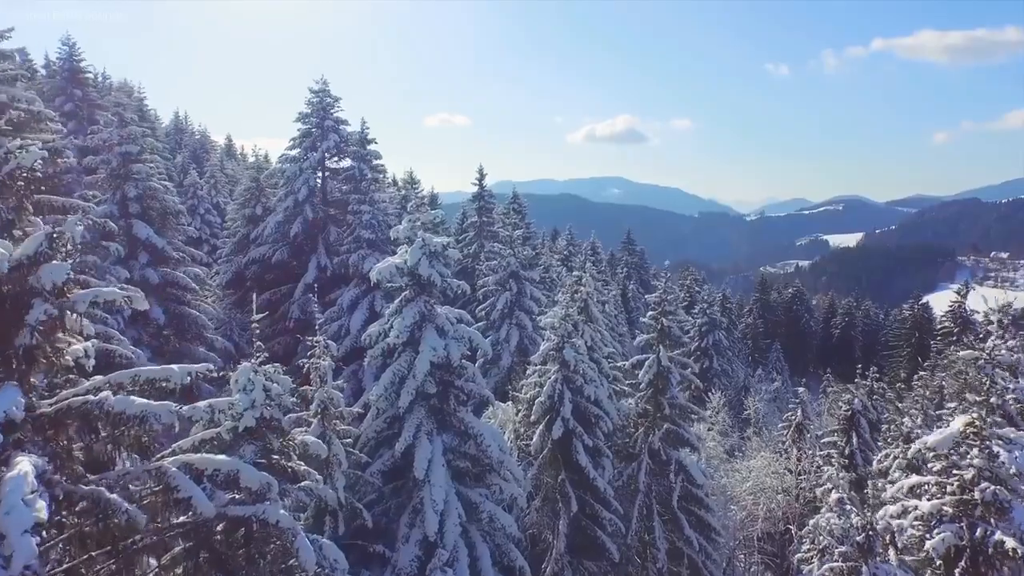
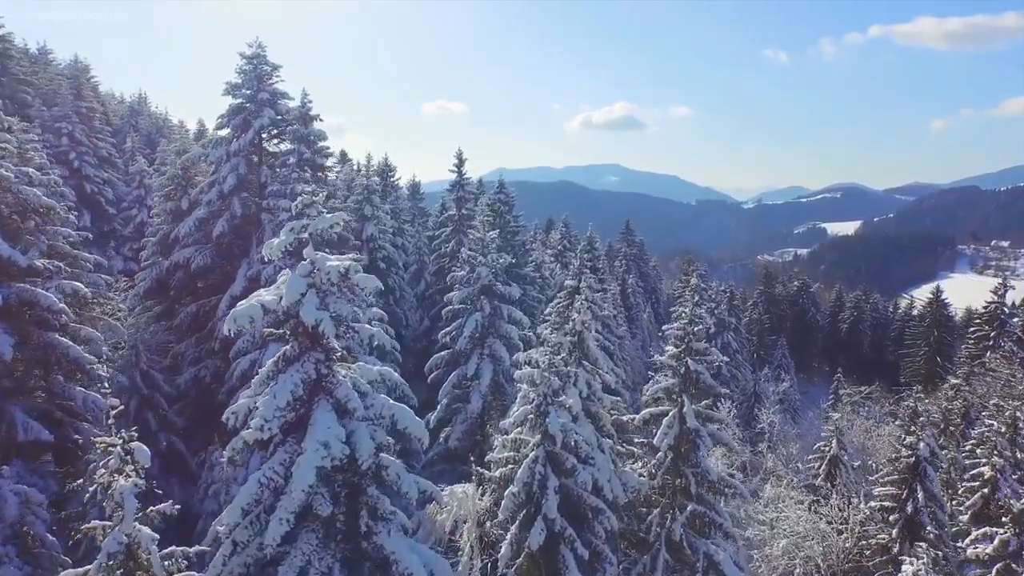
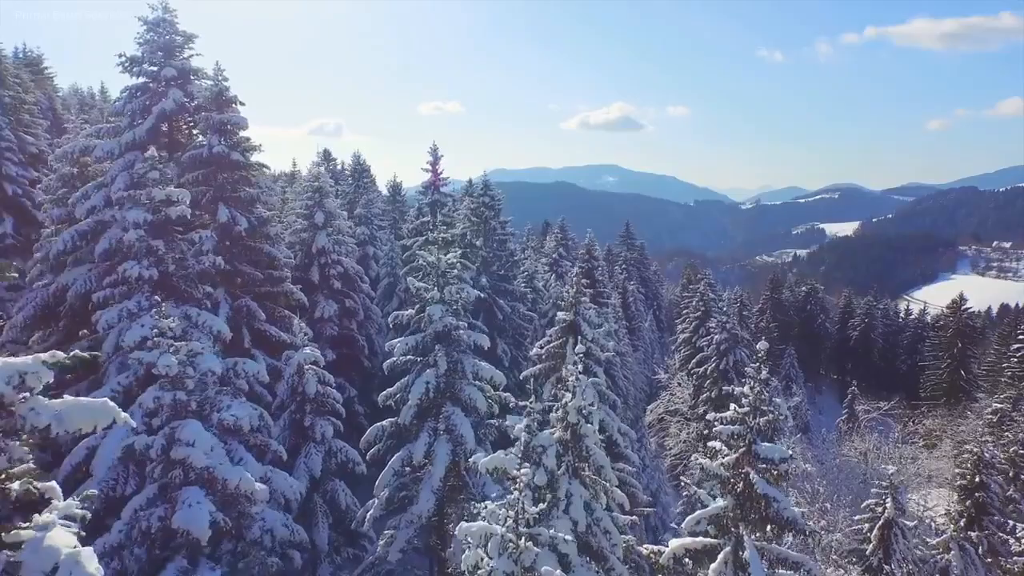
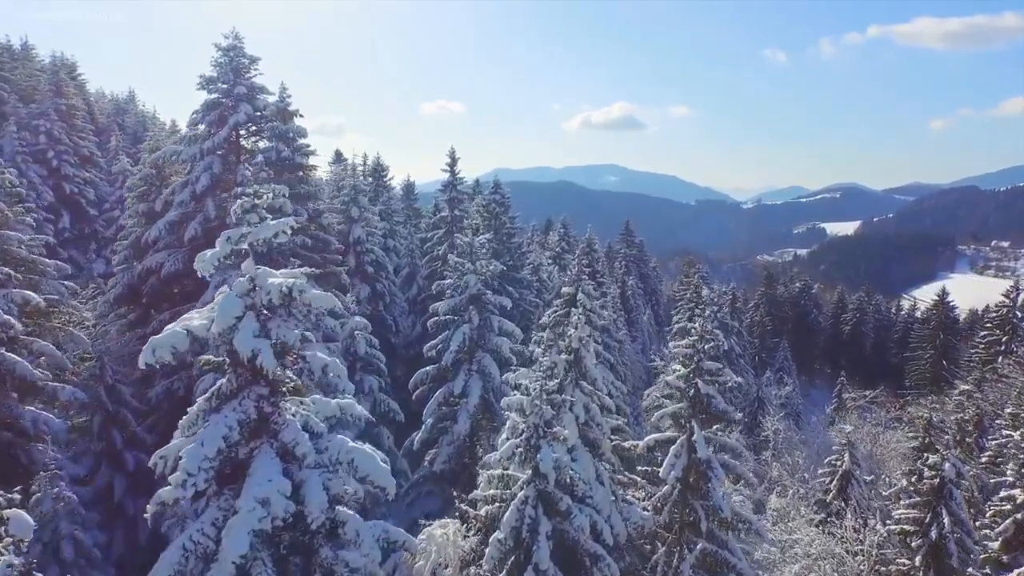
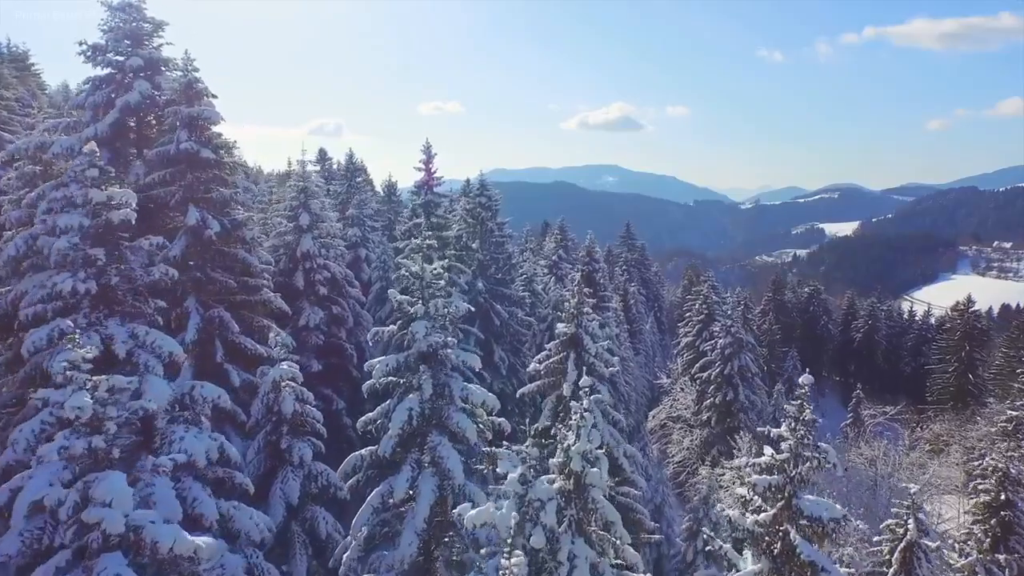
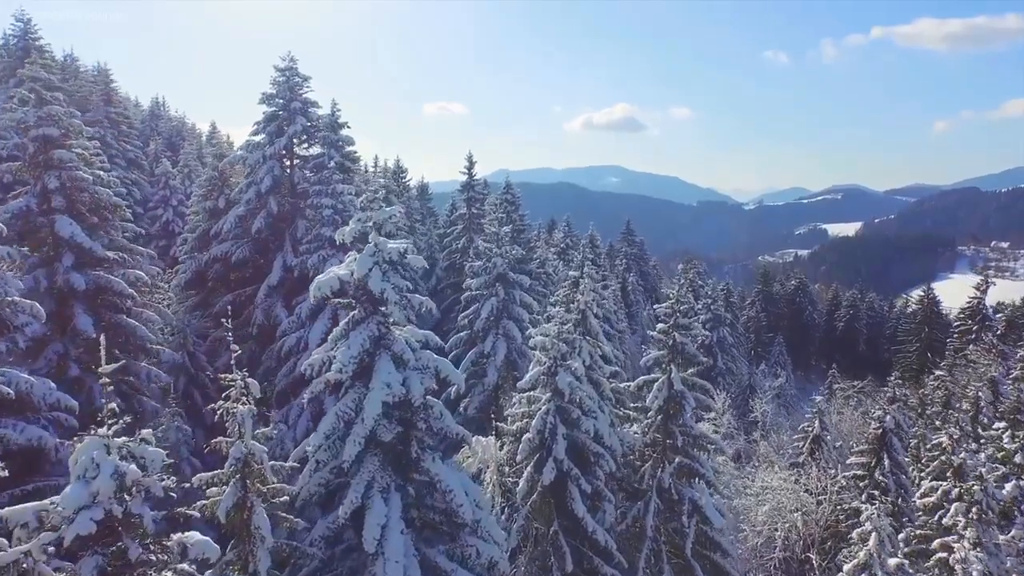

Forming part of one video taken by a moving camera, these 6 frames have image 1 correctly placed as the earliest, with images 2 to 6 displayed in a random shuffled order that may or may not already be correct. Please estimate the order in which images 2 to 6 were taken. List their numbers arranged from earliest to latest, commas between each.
6, 2, 4, 3, 5
